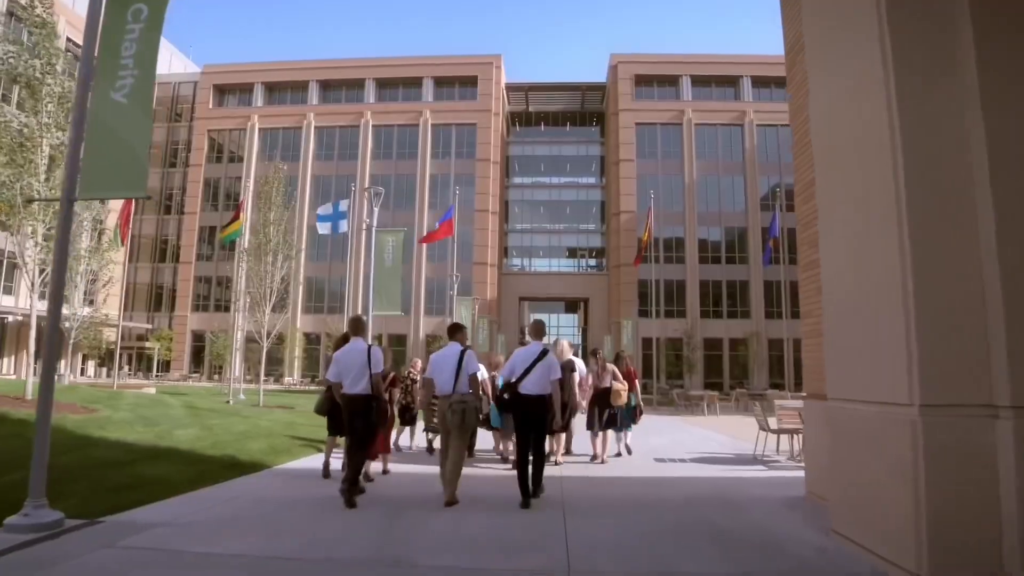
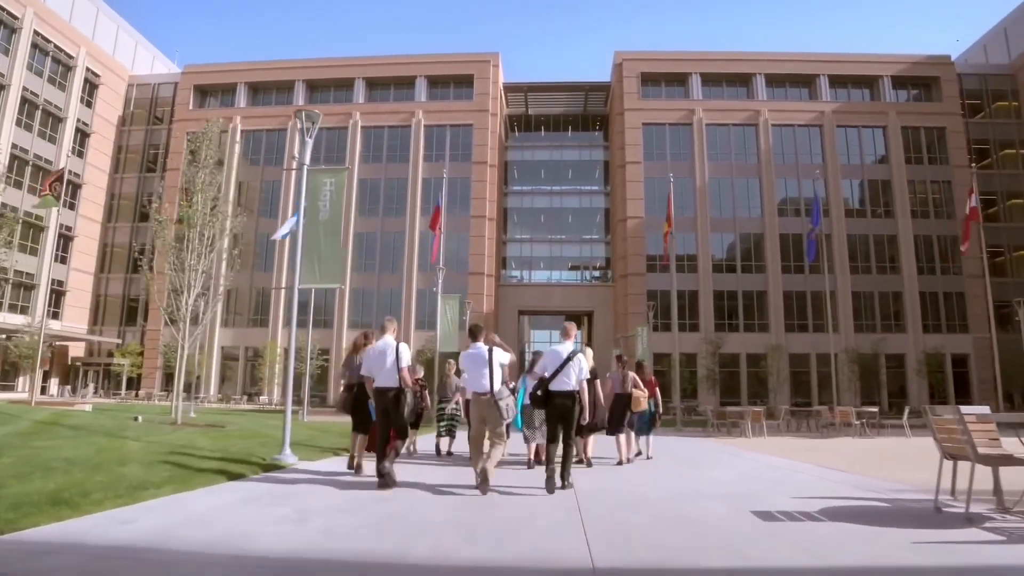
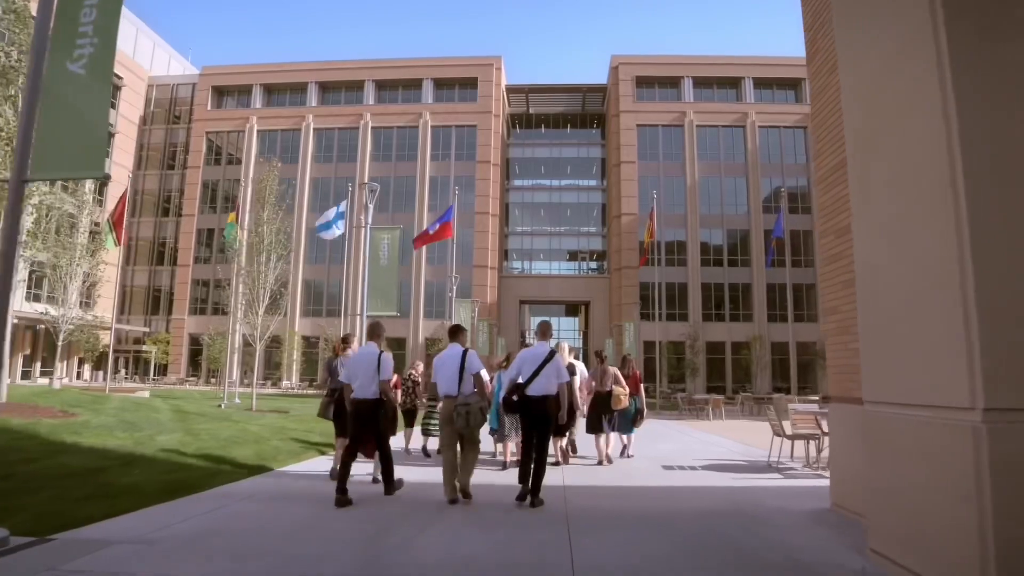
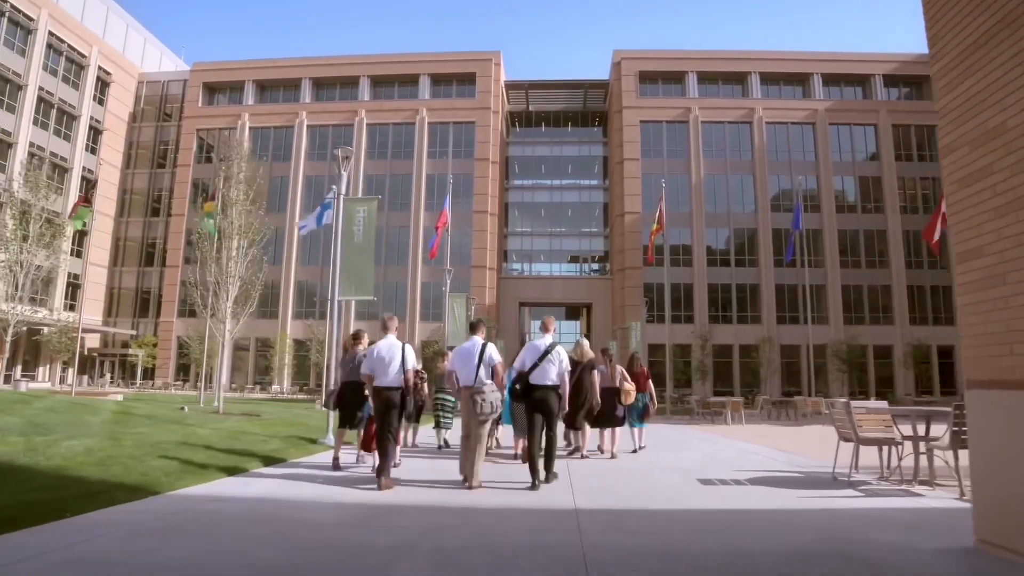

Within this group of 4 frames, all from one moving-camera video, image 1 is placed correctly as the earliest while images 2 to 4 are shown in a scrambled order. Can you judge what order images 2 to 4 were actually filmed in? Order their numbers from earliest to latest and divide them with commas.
3, 4, 2
